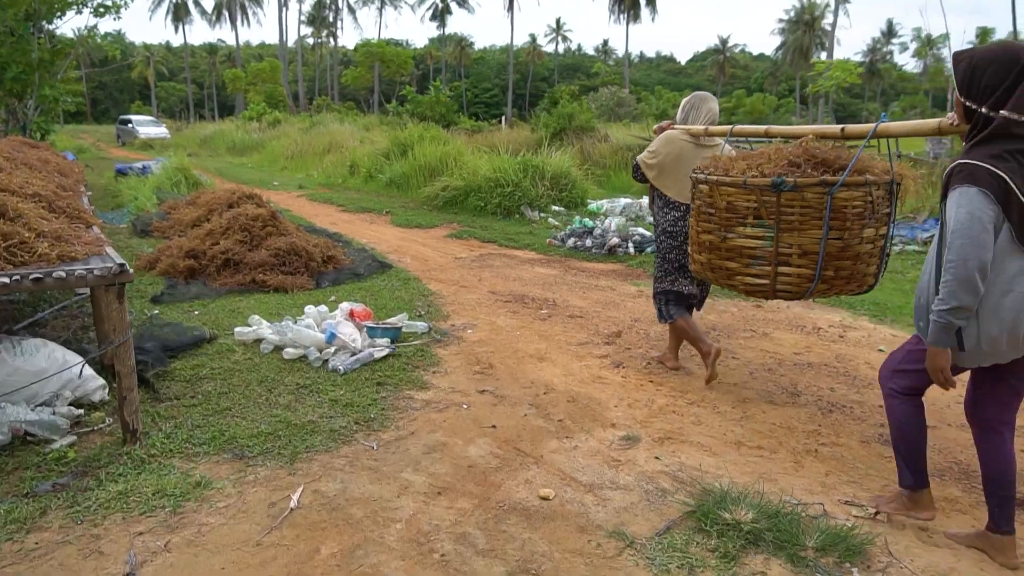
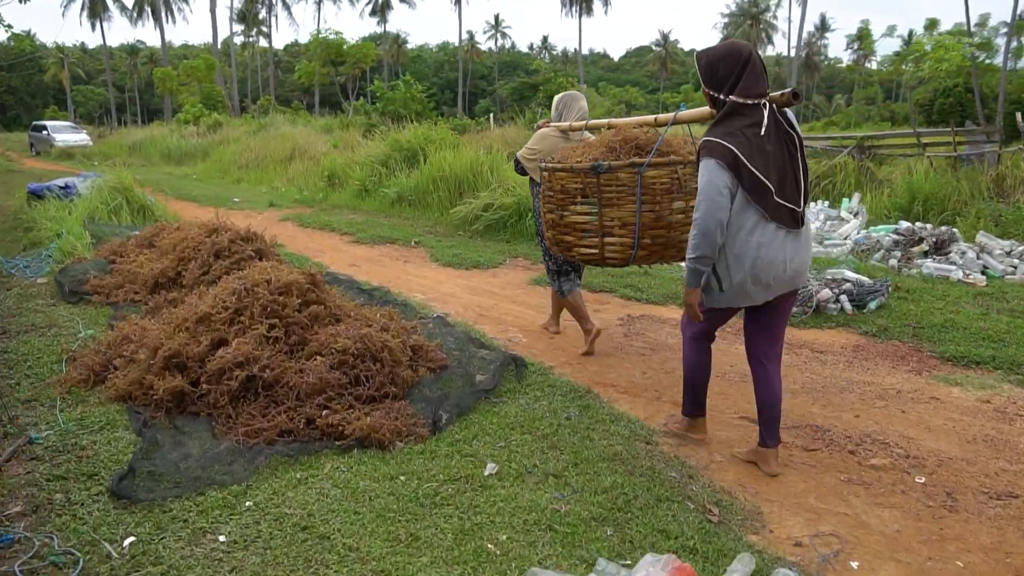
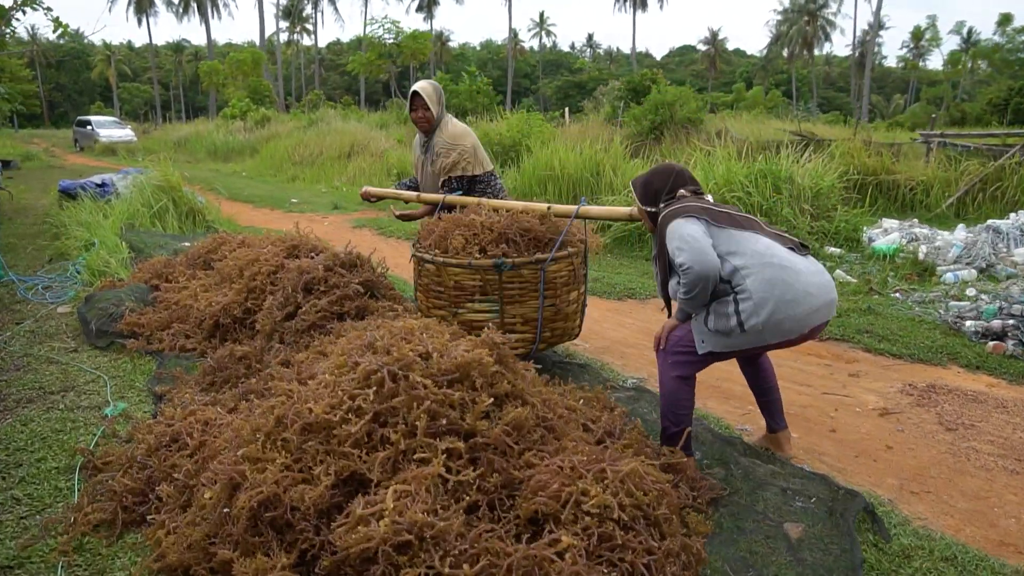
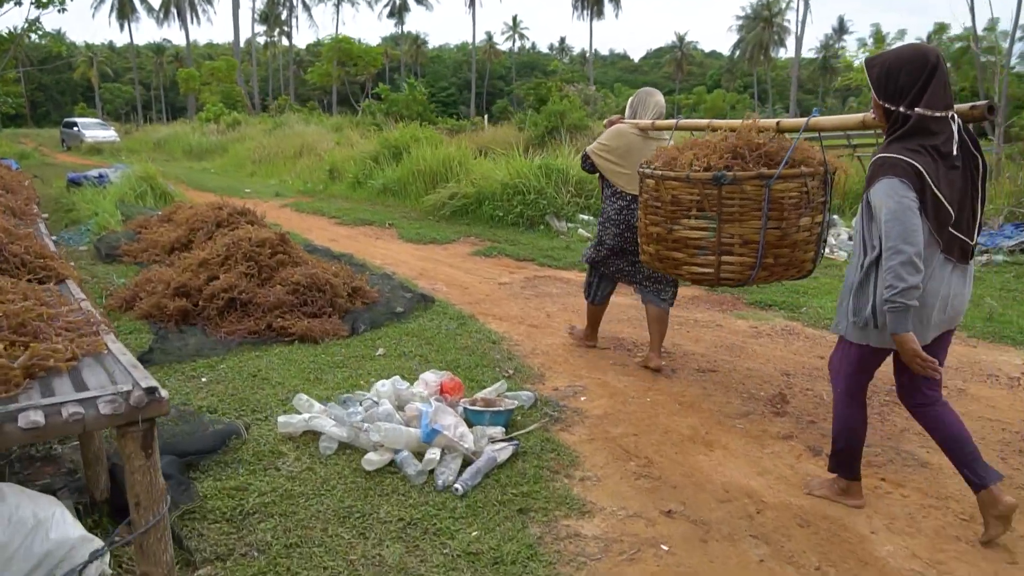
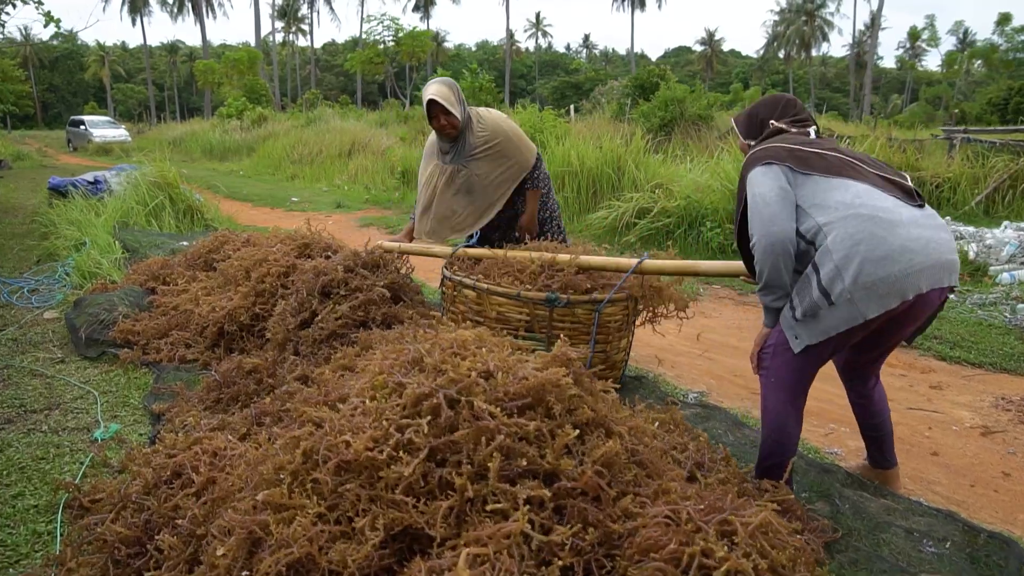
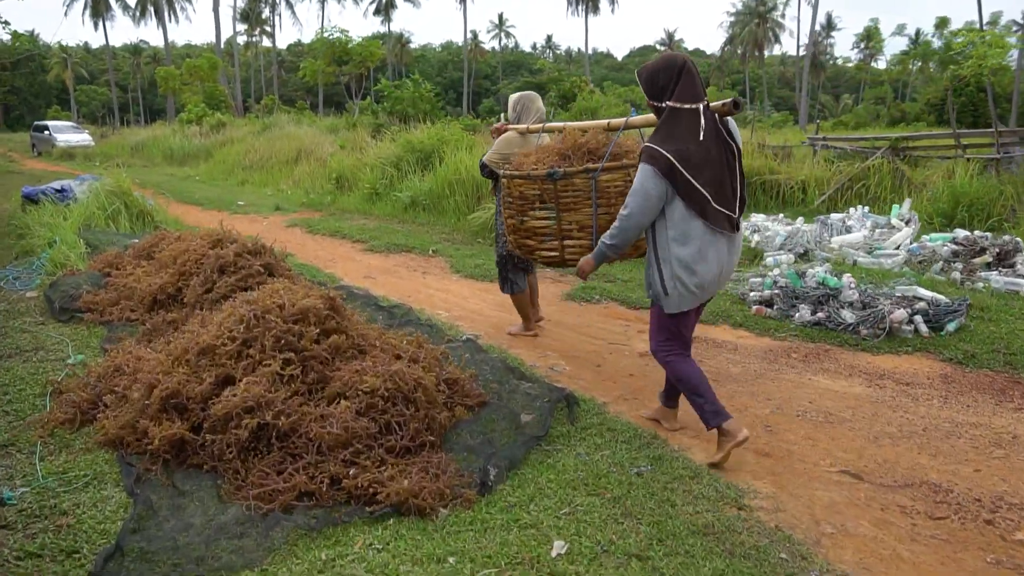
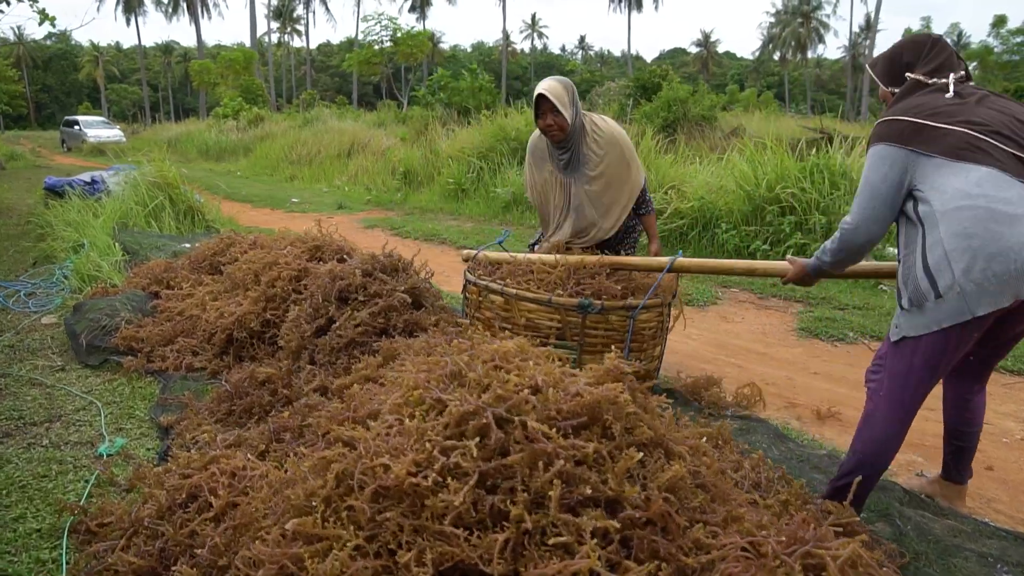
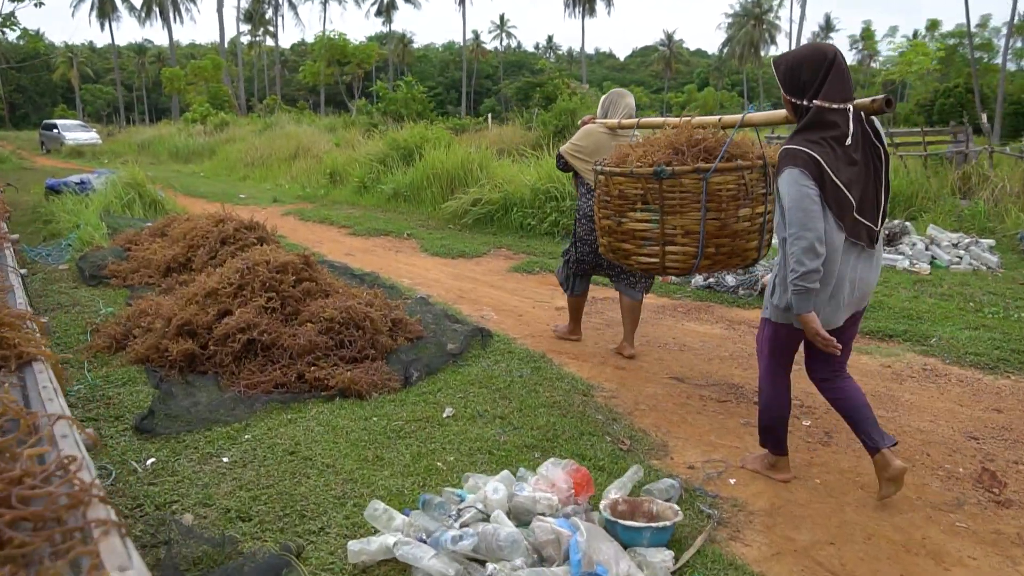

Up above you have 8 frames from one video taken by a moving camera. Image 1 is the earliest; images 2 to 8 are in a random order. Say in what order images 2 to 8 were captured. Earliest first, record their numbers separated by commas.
4, 8, 2, 6, 3, 5, 7
